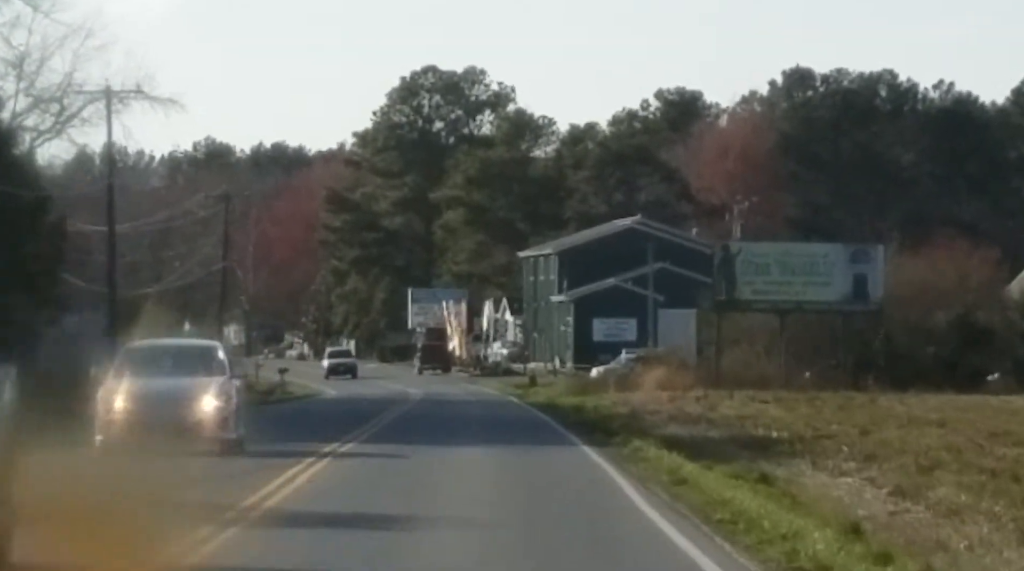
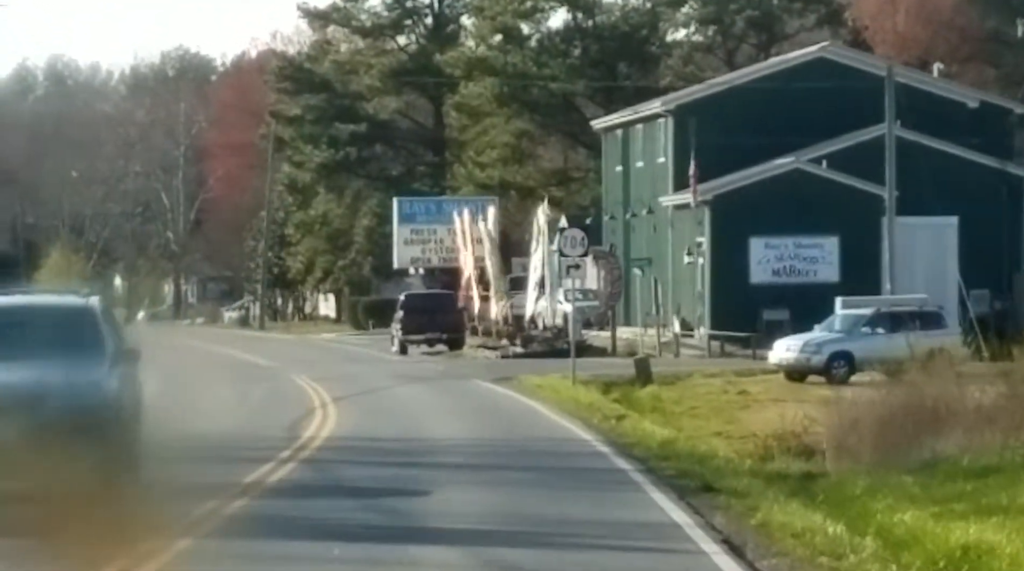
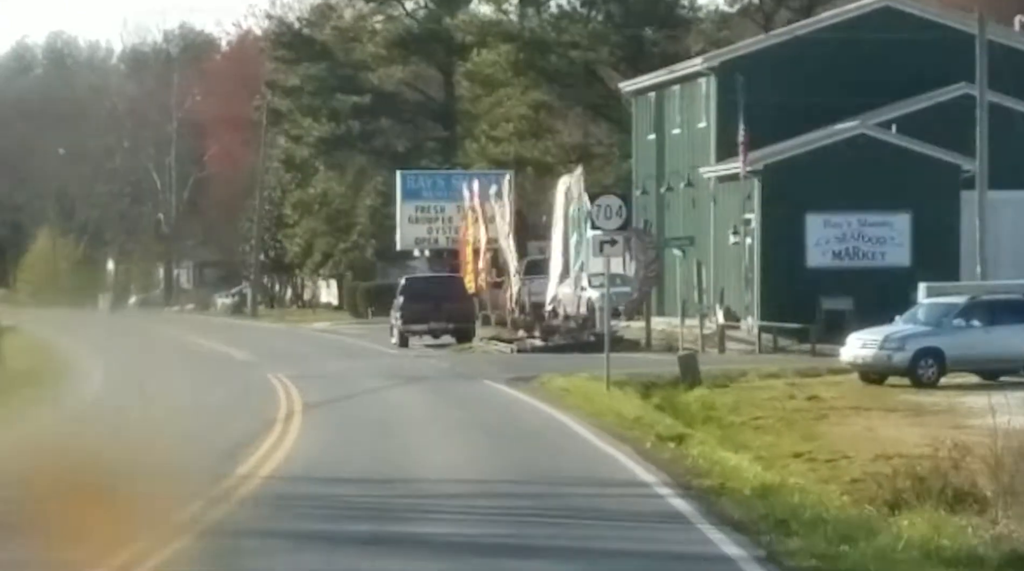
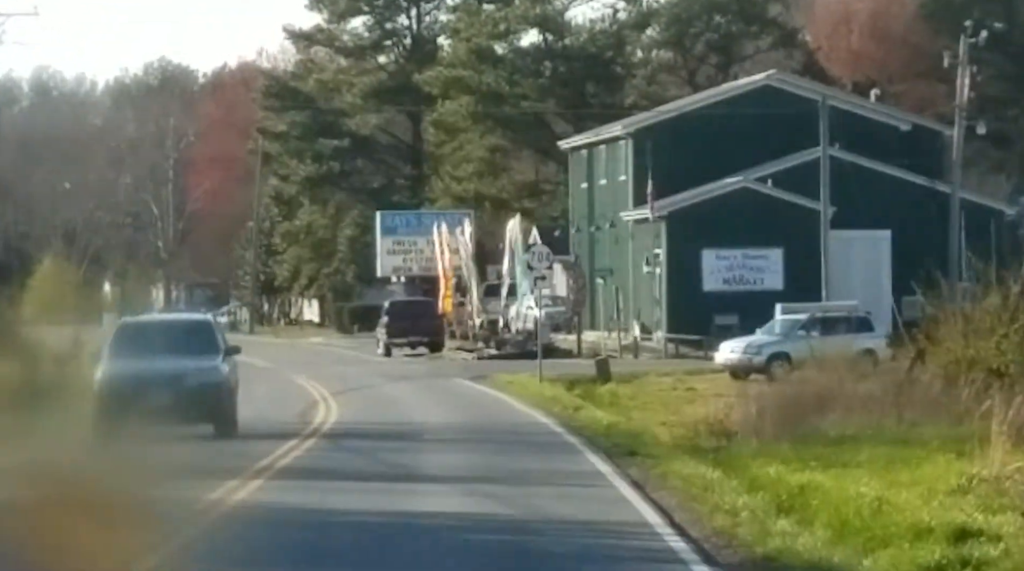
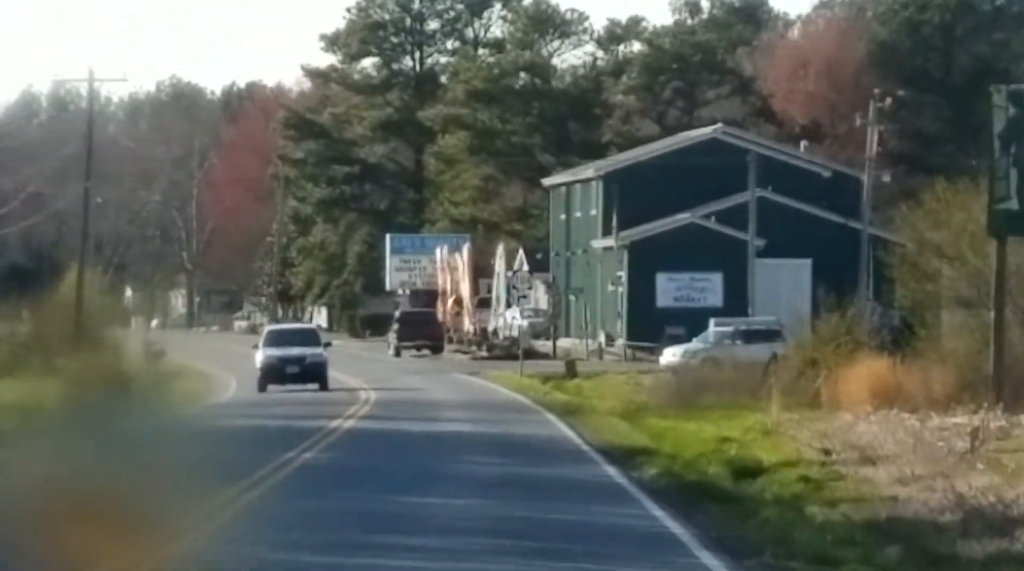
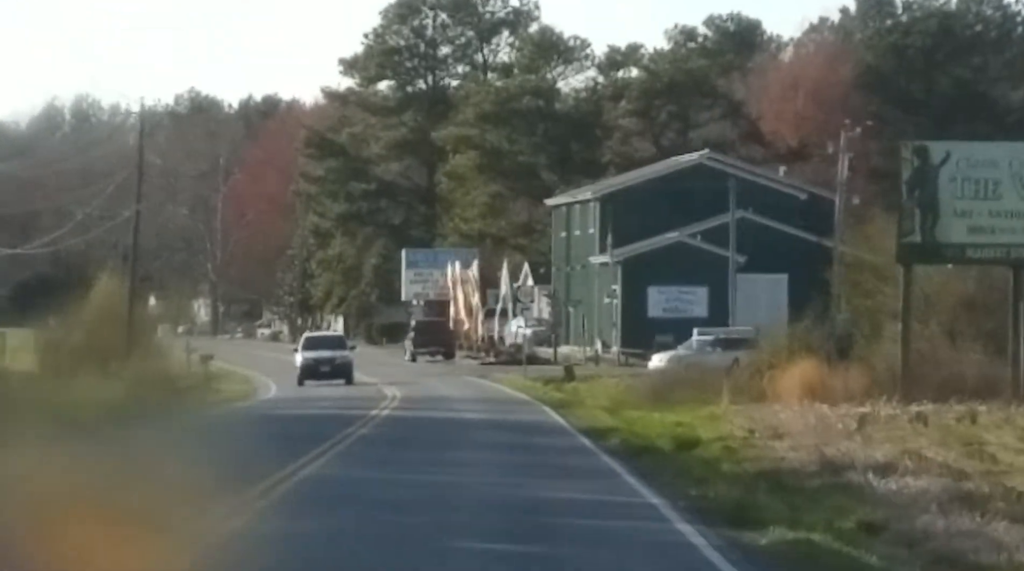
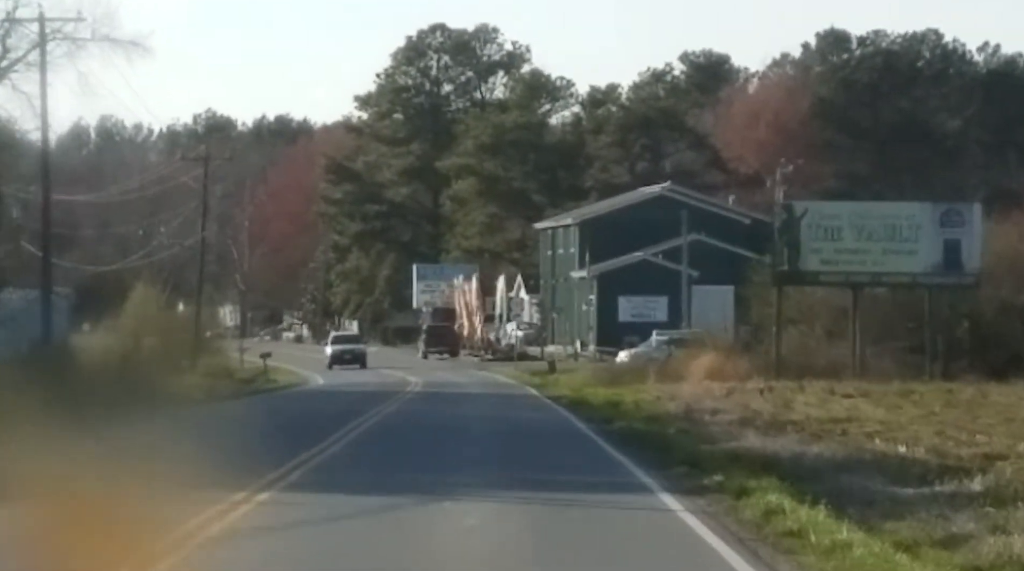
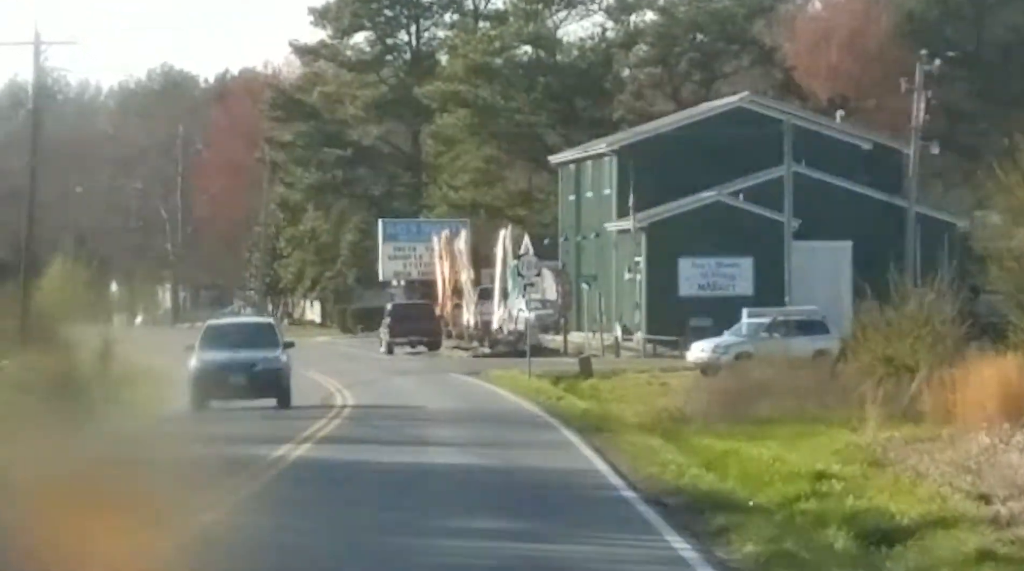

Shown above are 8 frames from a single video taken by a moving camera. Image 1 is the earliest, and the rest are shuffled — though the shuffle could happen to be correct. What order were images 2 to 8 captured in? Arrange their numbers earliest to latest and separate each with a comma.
7, 6, 5, 8, 4, 2, 3
